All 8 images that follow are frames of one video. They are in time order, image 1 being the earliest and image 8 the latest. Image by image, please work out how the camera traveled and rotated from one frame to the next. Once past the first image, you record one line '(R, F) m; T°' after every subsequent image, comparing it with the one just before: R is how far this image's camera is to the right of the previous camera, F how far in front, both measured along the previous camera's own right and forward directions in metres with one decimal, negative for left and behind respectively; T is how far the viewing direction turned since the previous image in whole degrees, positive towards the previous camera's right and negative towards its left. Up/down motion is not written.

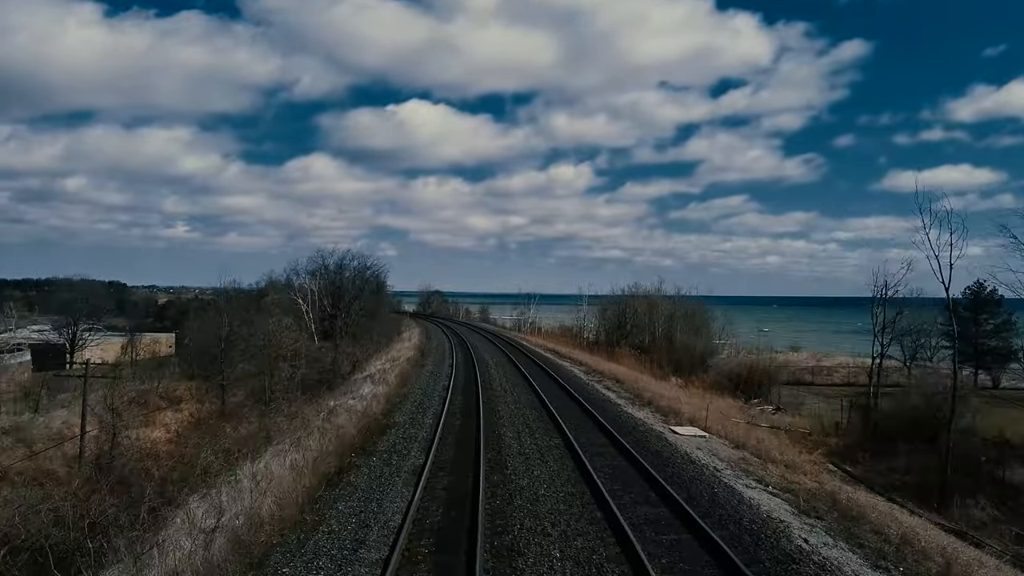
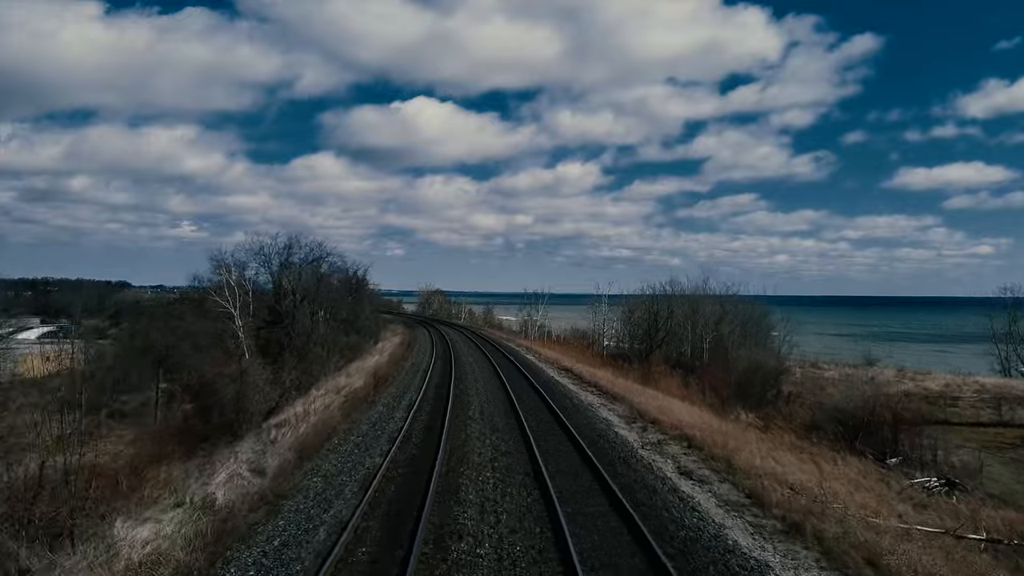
(+0.3, +12.0) m; 0°
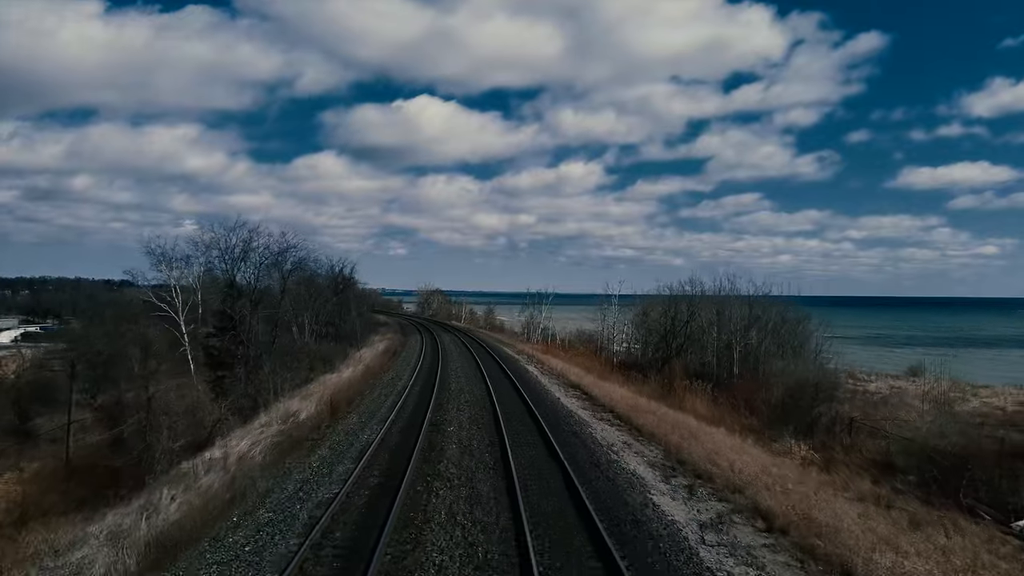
(+0.2, +5.4) m; 0°
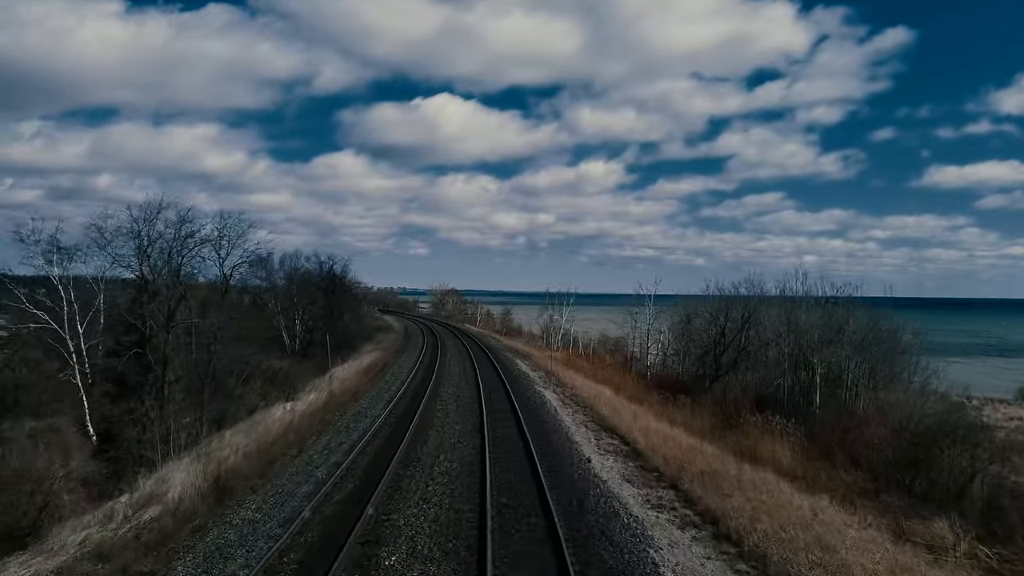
(+0.3, +7.7) m; -1°
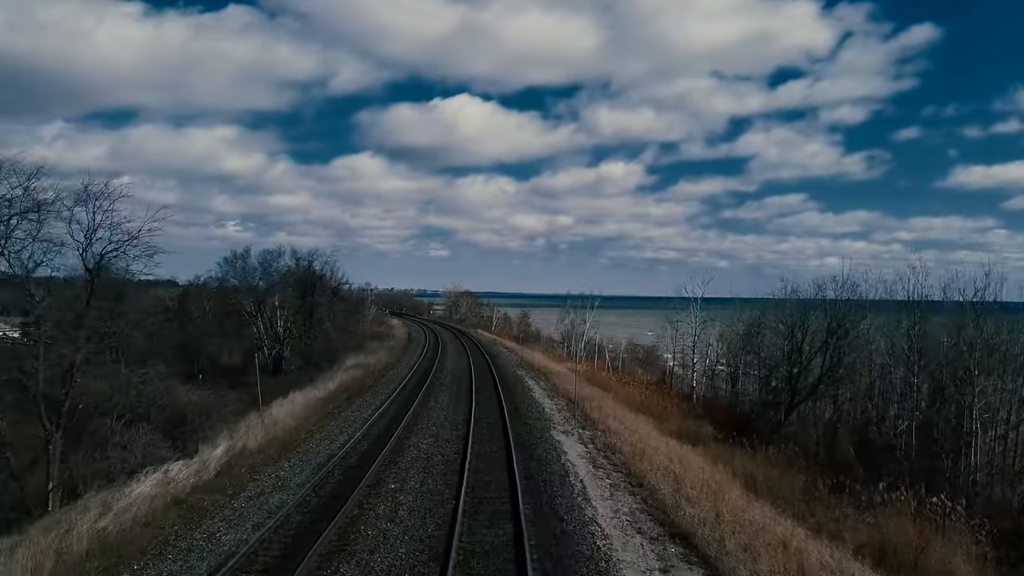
(+0.3, +8.3) m; -1°
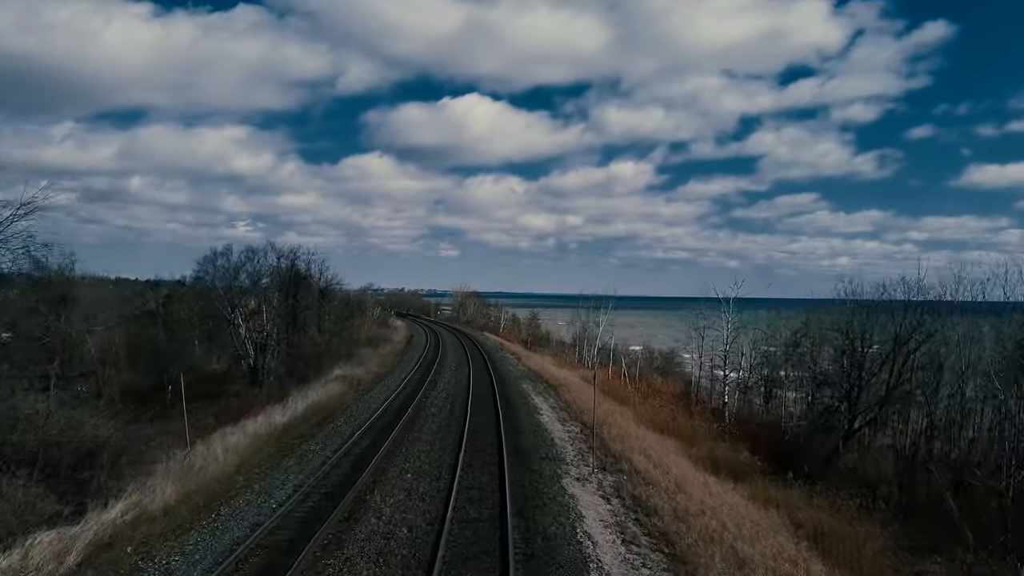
(+0.2, +4.4) m; -1°
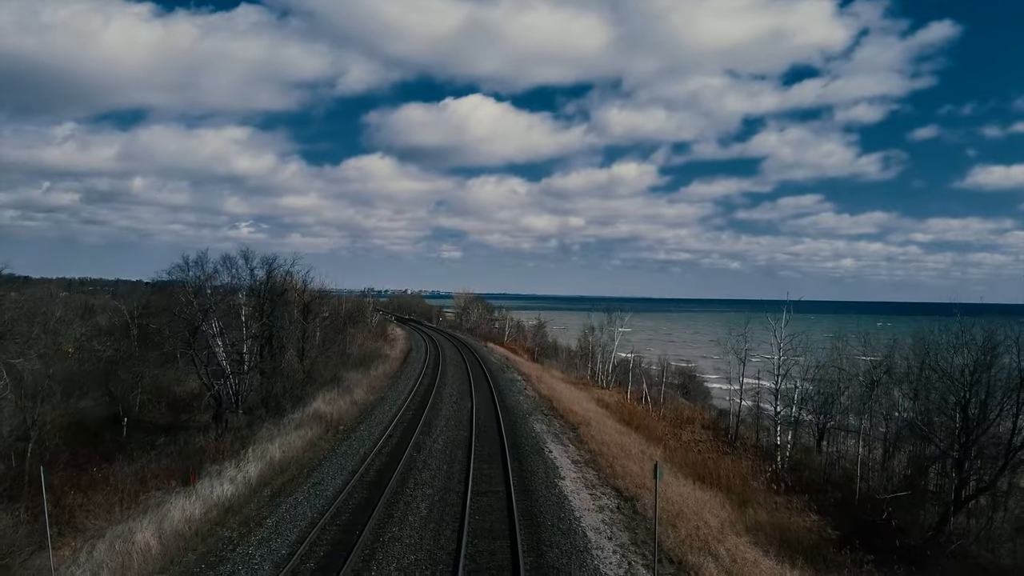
(-0.3, +4.9) m; 0°
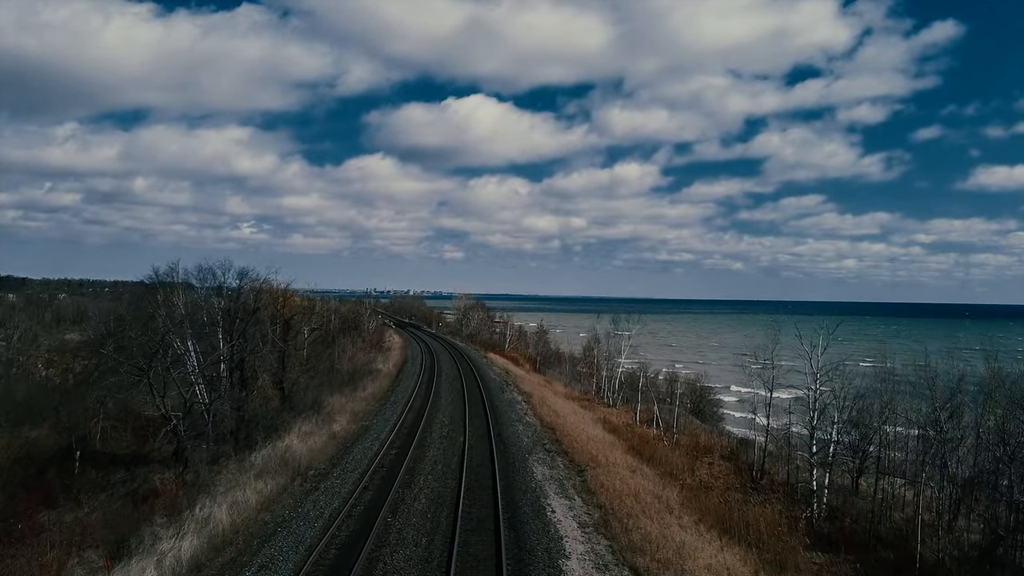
(+0.1, +3.3) m; 0°
